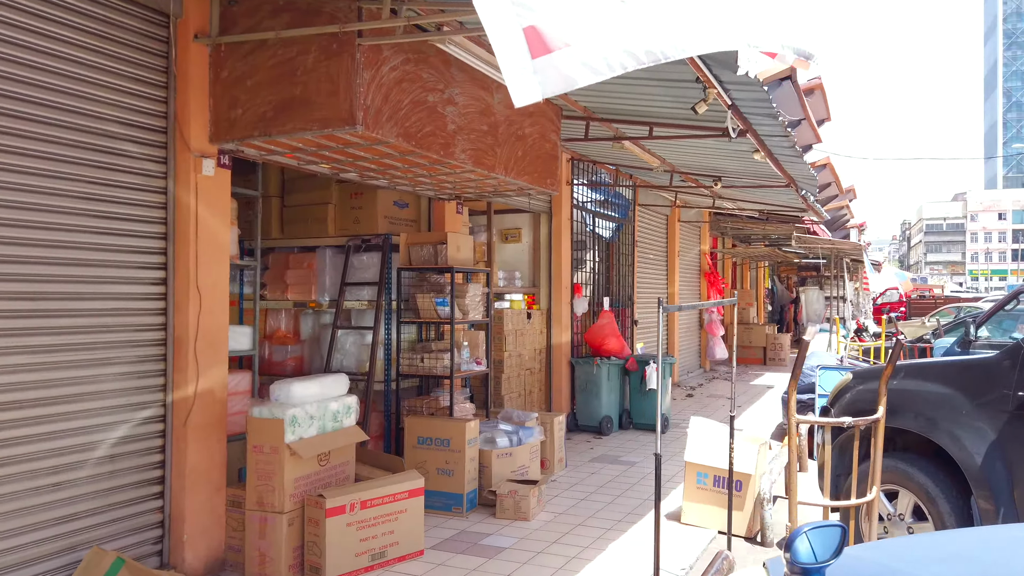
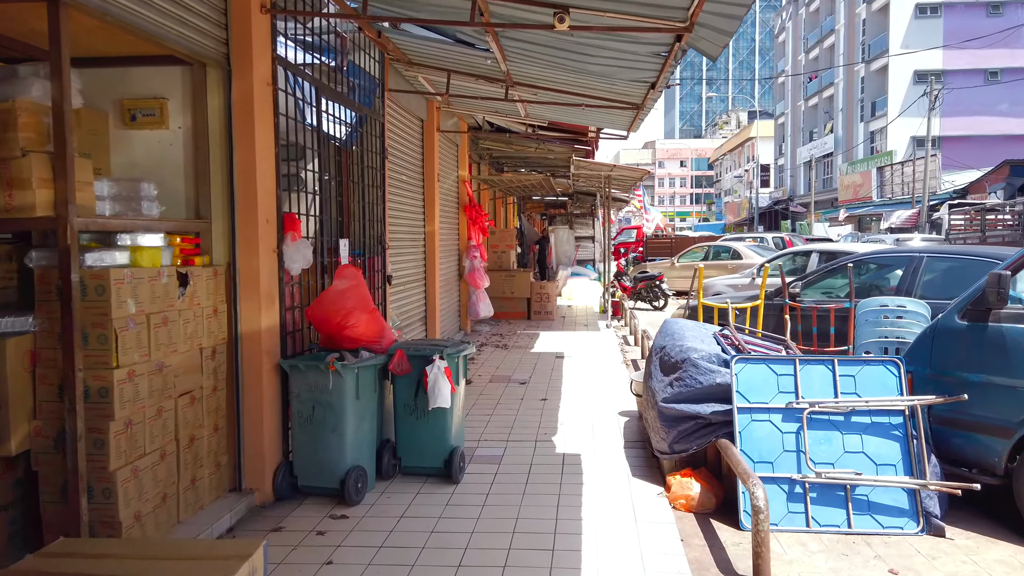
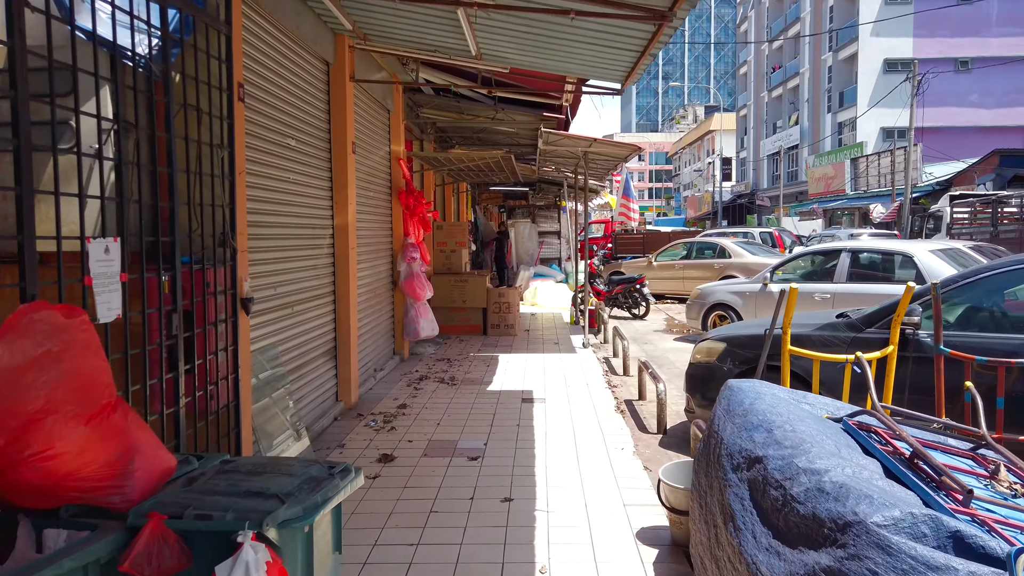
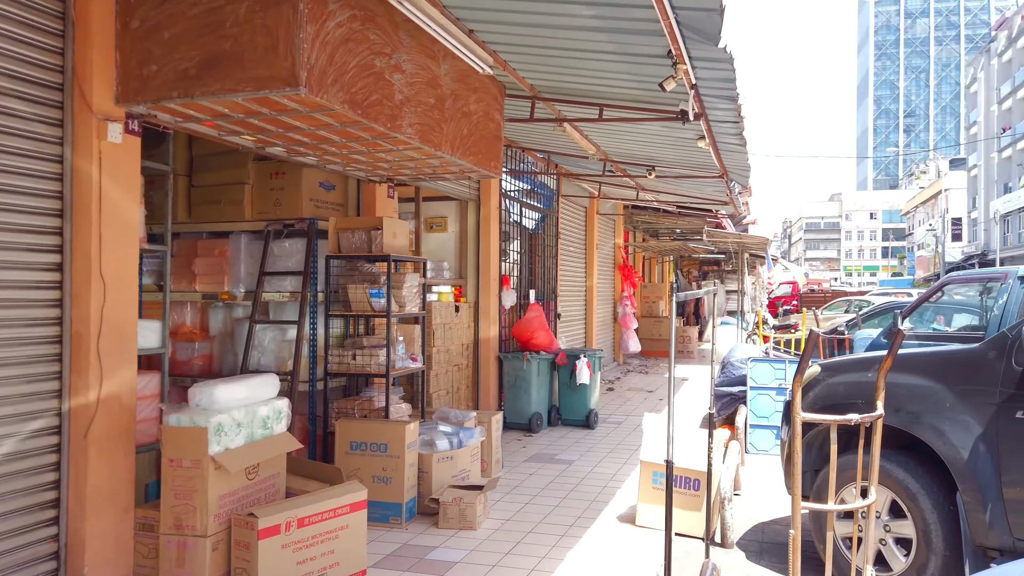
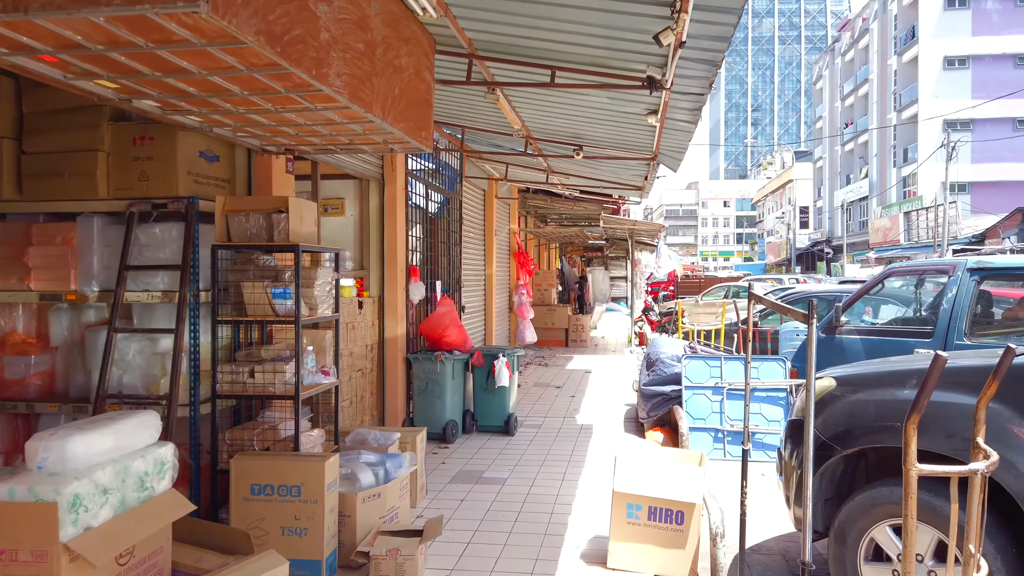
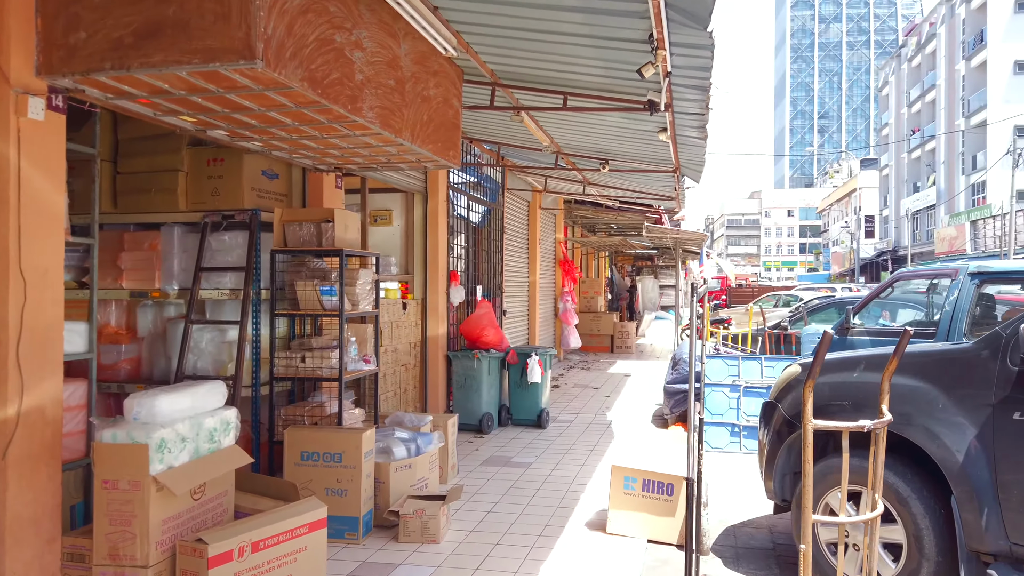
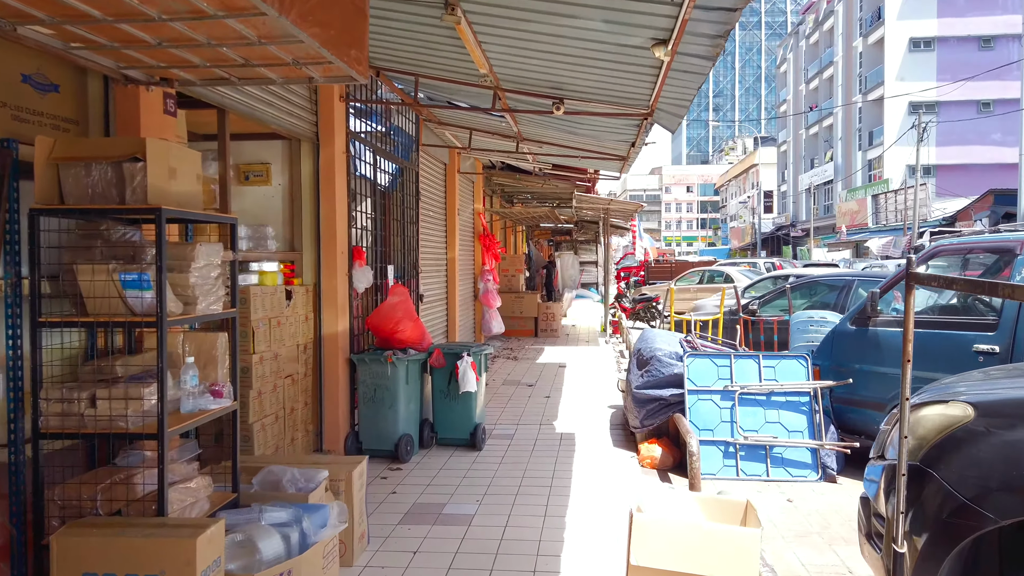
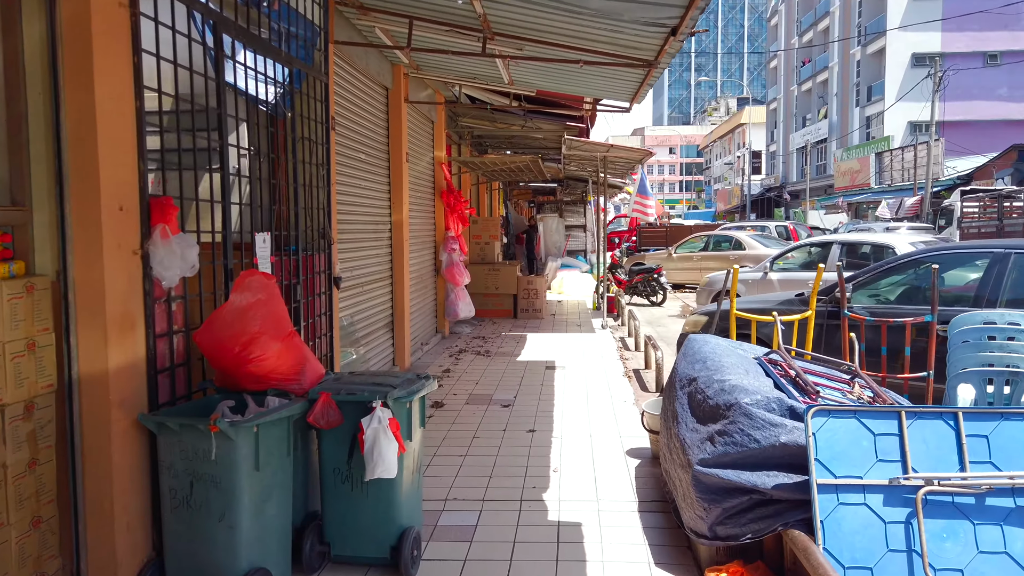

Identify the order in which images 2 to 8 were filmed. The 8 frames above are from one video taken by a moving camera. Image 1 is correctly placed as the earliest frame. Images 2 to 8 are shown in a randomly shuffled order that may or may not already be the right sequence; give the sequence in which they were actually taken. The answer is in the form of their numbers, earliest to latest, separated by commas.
4, 6, 5, 7, 2, 8, 3
